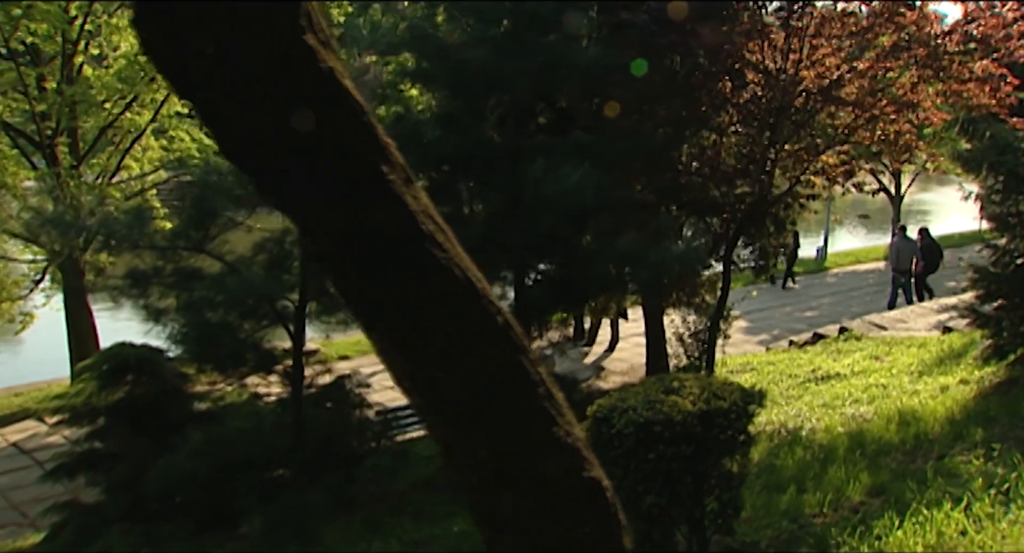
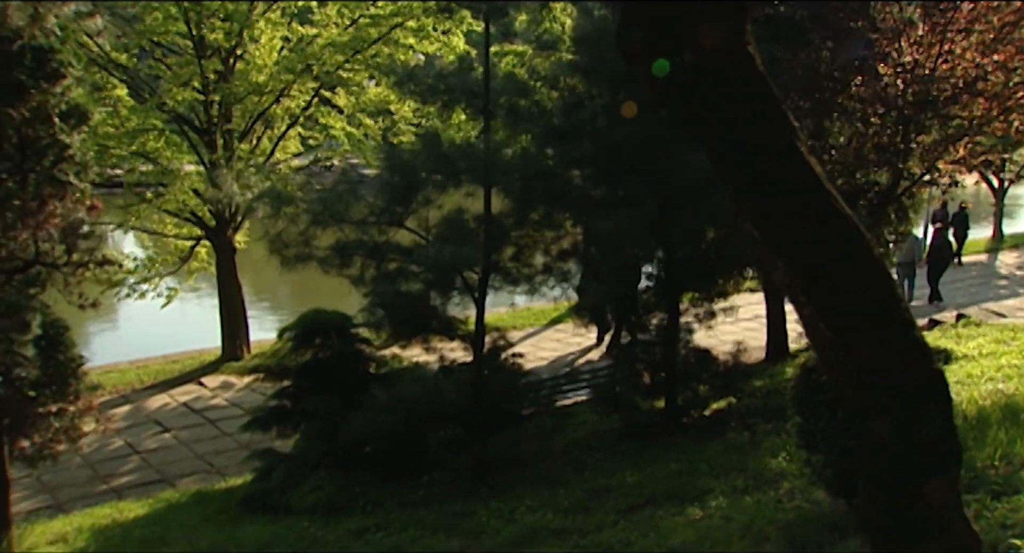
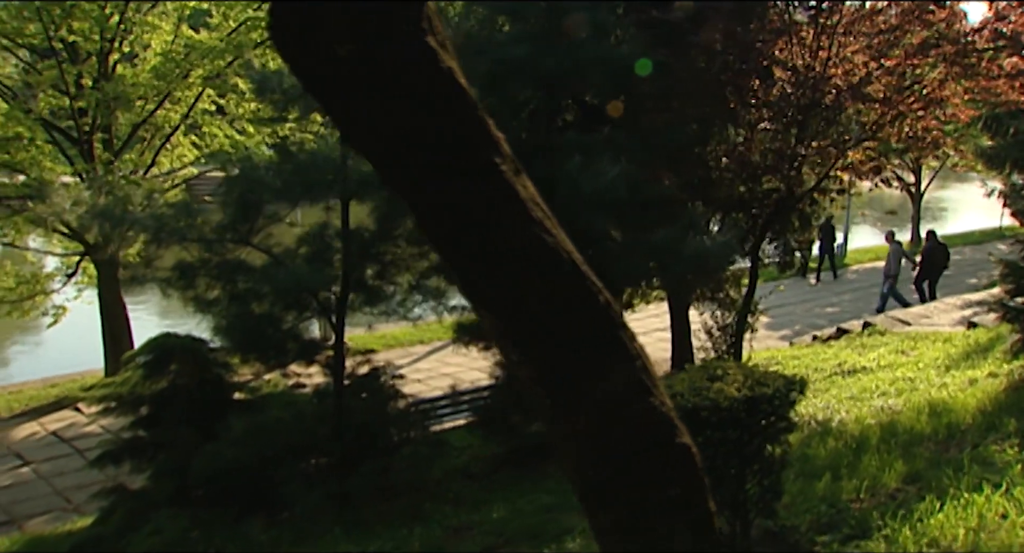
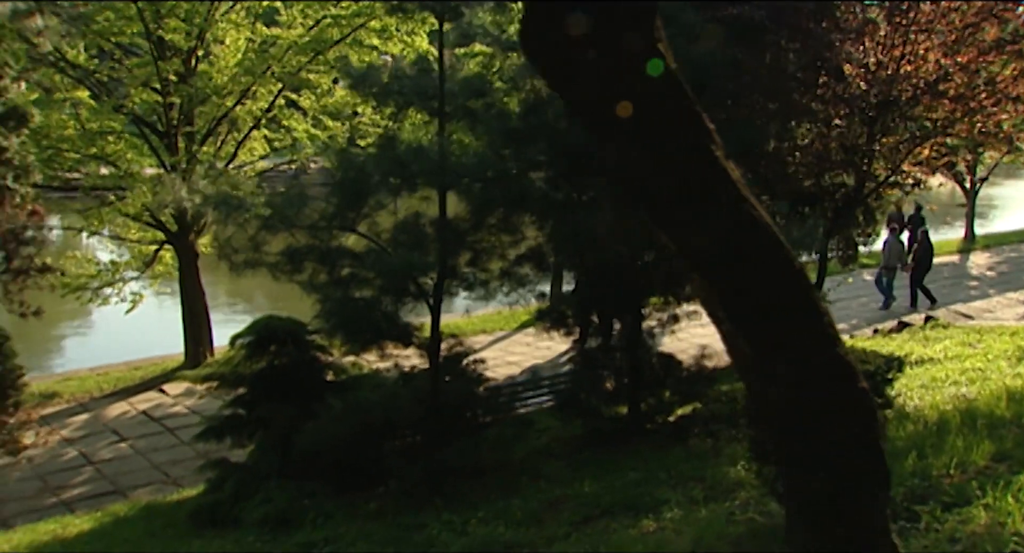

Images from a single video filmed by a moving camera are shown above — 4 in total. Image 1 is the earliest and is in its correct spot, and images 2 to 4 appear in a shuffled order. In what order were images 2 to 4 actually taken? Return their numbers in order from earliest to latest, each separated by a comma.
3, 4, 2
